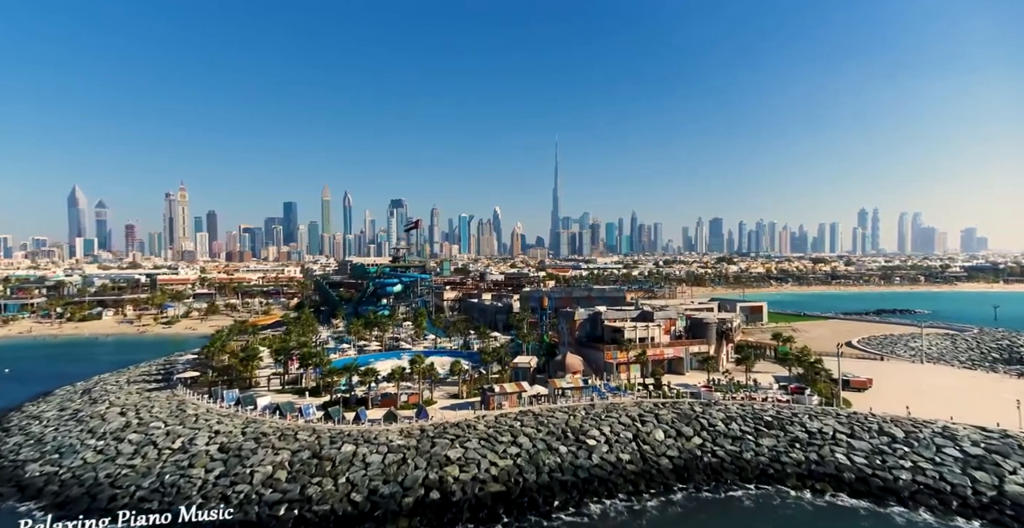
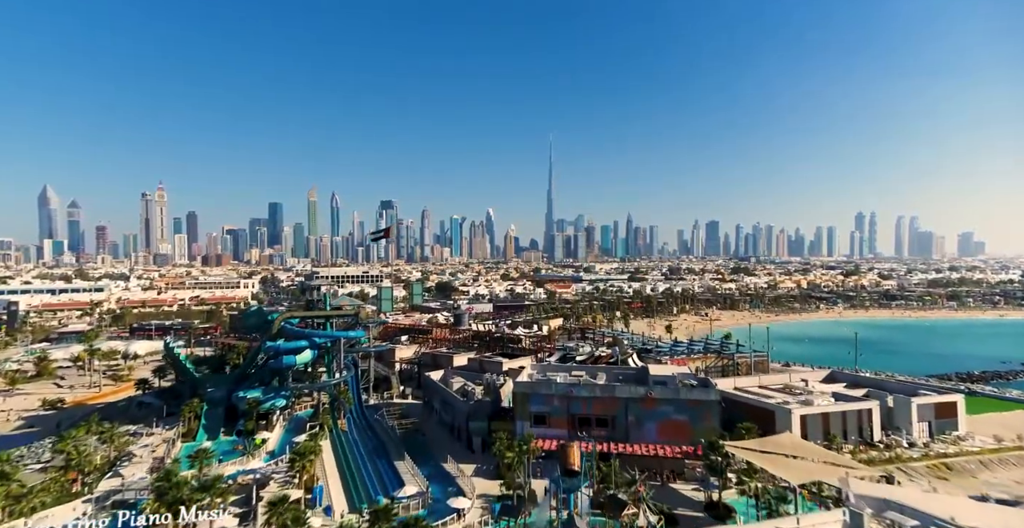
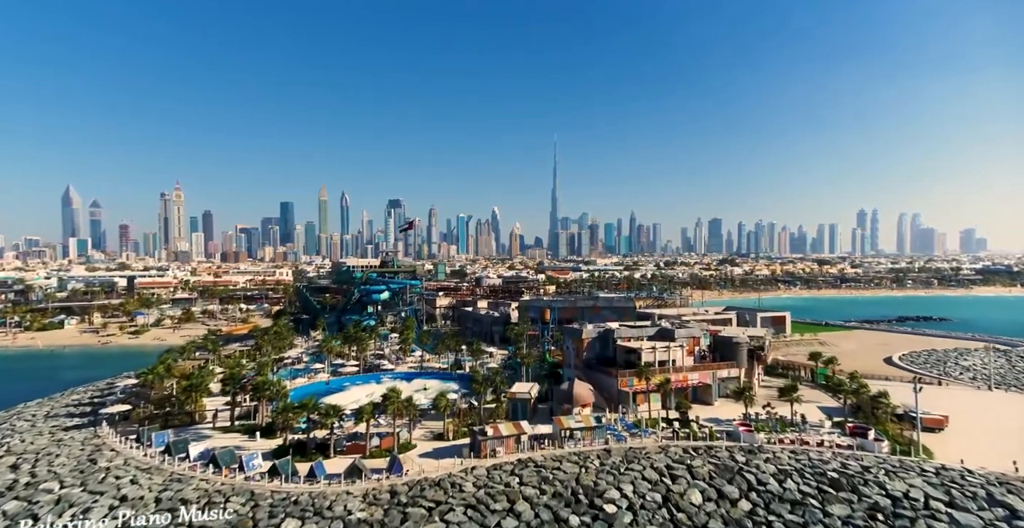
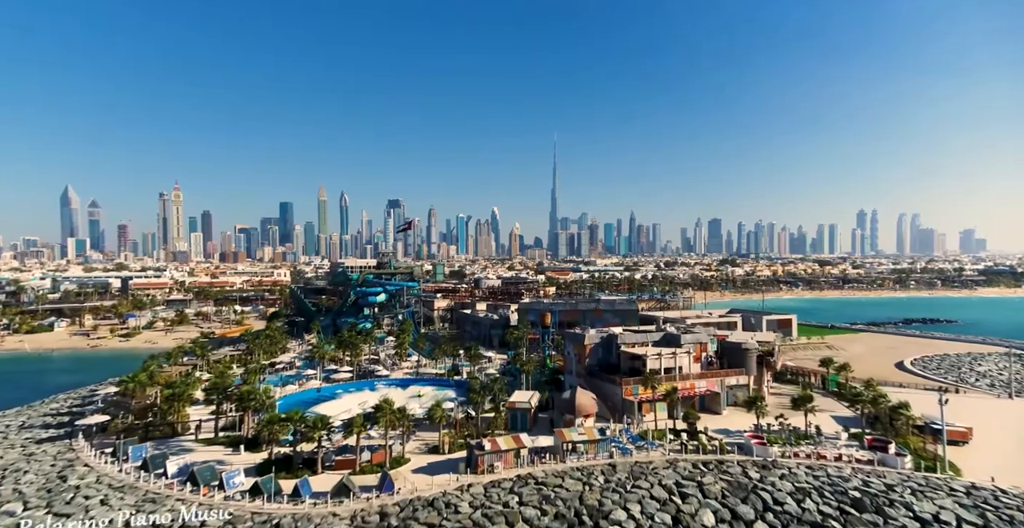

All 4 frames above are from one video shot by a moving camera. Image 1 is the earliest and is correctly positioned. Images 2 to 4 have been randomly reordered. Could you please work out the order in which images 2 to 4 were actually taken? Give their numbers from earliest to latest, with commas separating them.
3, 4, 2
